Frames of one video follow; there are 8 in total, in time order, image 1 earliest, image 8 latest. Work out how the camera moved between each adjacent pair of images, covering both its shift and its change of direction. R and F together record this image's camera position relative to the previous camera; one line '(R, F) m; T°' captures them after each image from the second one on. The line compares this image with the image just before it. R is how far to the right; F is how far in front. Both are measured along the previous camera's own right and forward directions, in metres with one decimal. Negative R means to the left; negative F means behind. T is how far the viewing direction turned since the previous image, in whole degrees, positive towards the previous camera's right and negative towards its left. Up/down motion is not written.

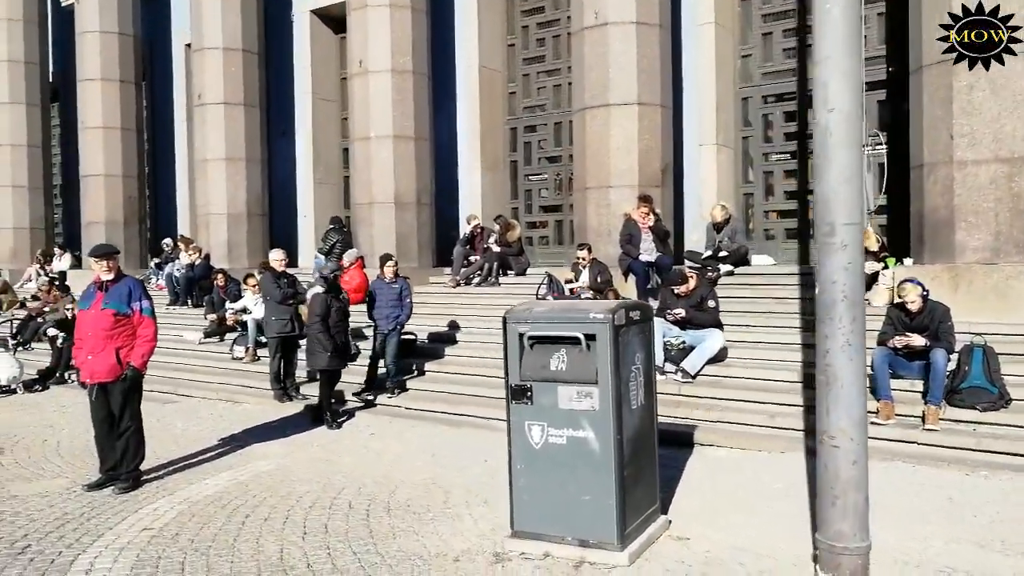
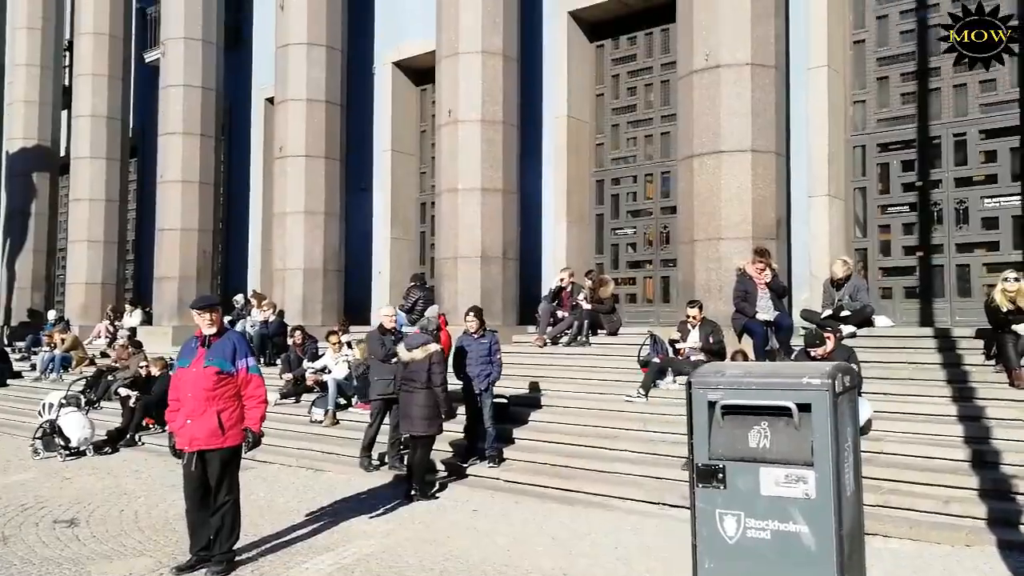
(-0.8, +0.8) m; -3°
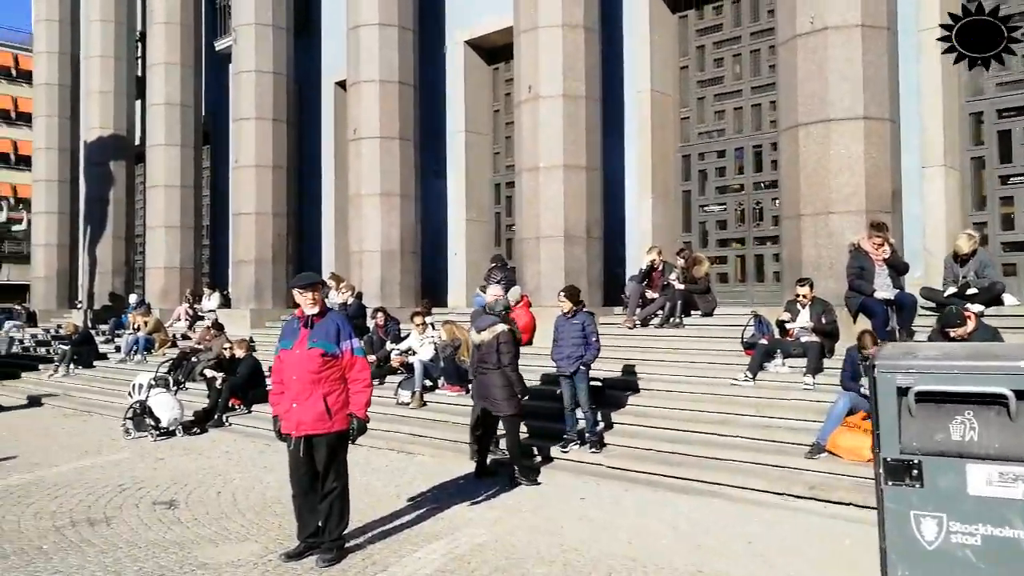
(-0.5, +0.4) m; -4°
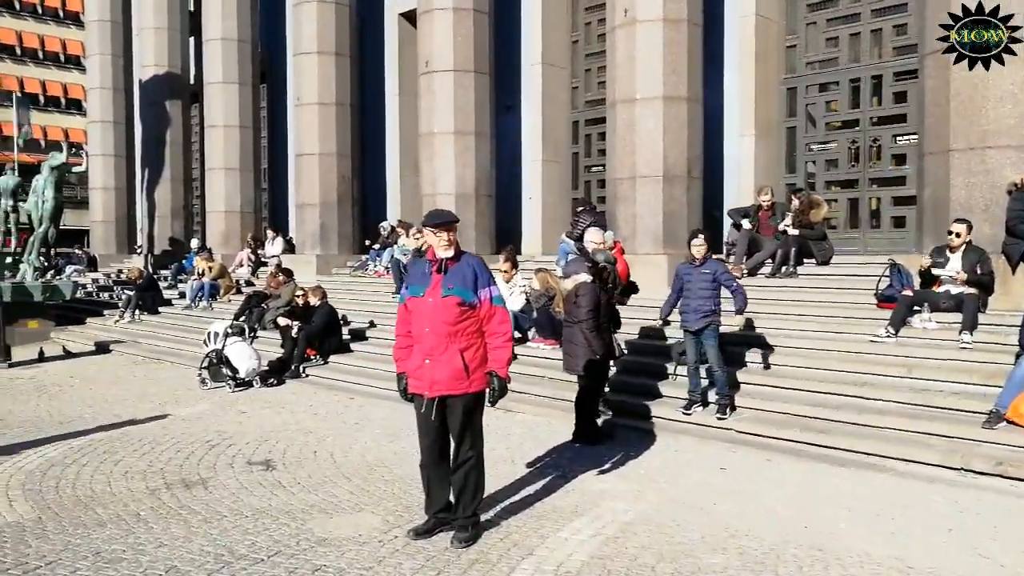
(-0.8, +0.9) m; -3°
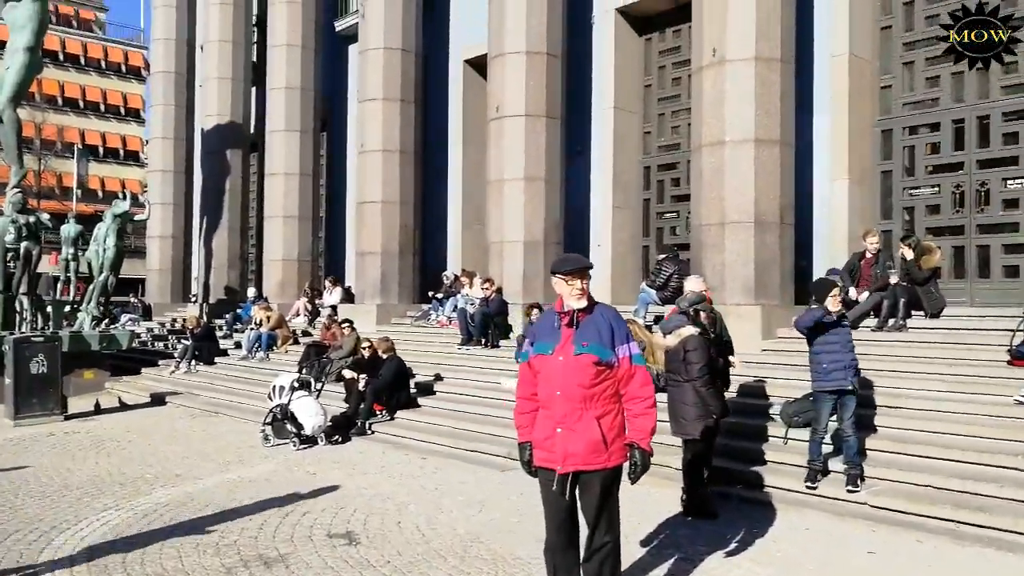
(-0.6, +0.7) m; -3°
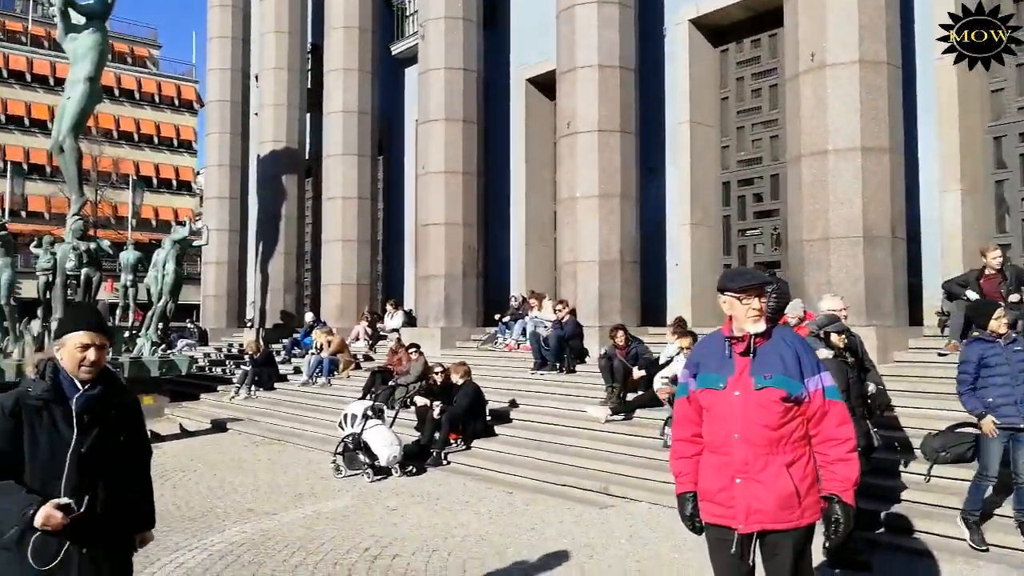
(-0.6, +0.7) m; -3°
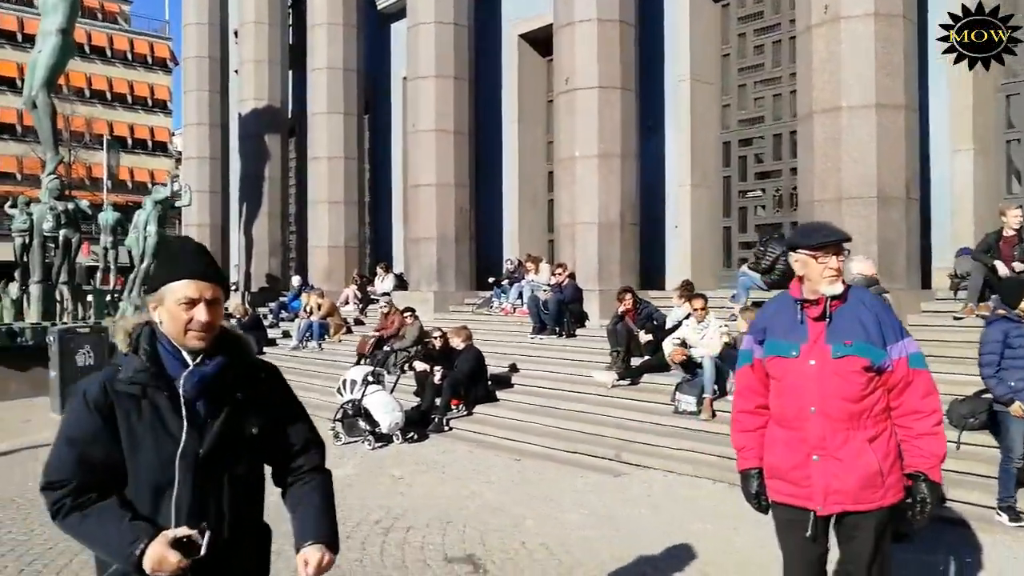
(-0.3, +0.3) m; +1°
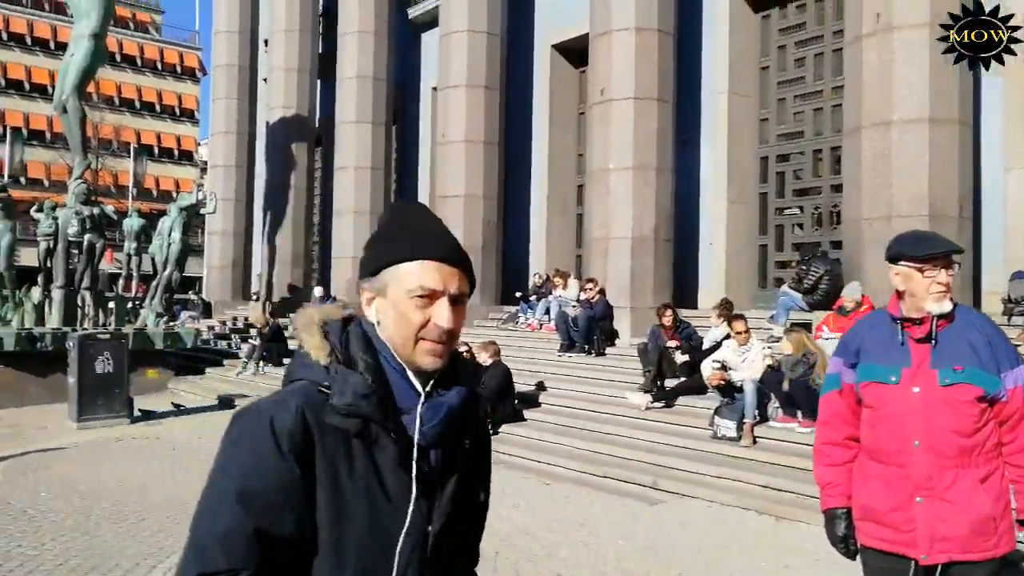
(-0.2, +0.4) m; -1°
